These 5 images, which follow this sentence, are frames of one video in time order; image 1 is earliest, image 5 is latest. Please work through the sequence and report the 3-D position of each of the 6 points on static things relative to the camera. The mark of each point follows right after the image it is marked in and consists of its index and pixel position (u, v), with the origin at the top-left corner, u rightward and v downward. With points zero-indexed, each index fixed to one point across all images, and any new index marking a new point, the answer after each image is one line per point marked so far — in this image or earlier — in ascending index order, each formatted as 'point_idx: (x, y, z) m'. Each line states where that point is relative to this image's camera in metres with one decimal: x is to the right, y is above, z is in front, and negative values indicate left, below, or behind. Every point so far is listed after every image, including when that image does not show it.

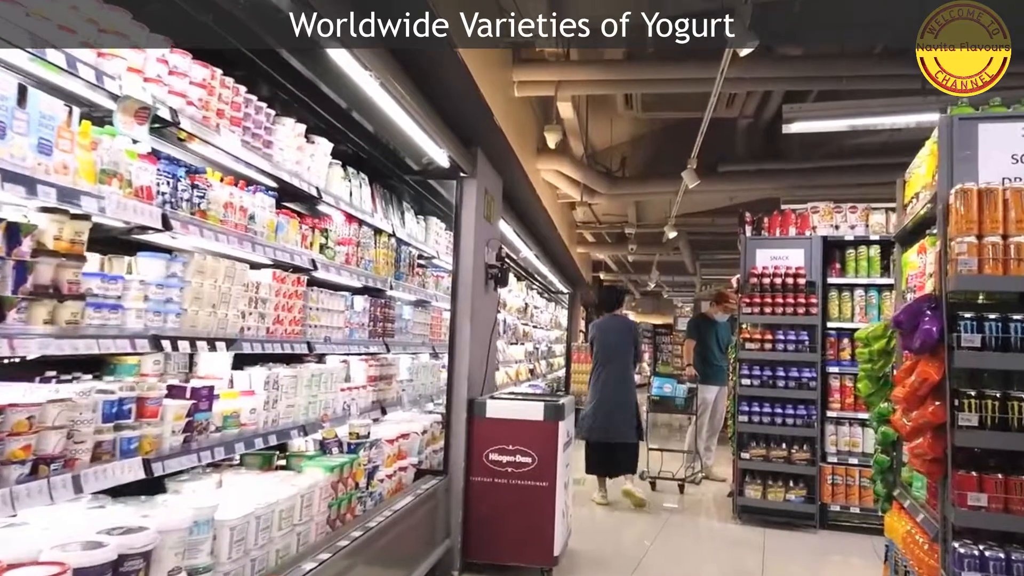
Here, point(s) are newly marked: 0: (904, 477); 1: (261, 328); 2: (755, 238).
0: (+1.5, -0.7, +2.9) m
1: (-0.7, -0.1, +2.3) m
2: (+1.5, +0.3, +4.8) m
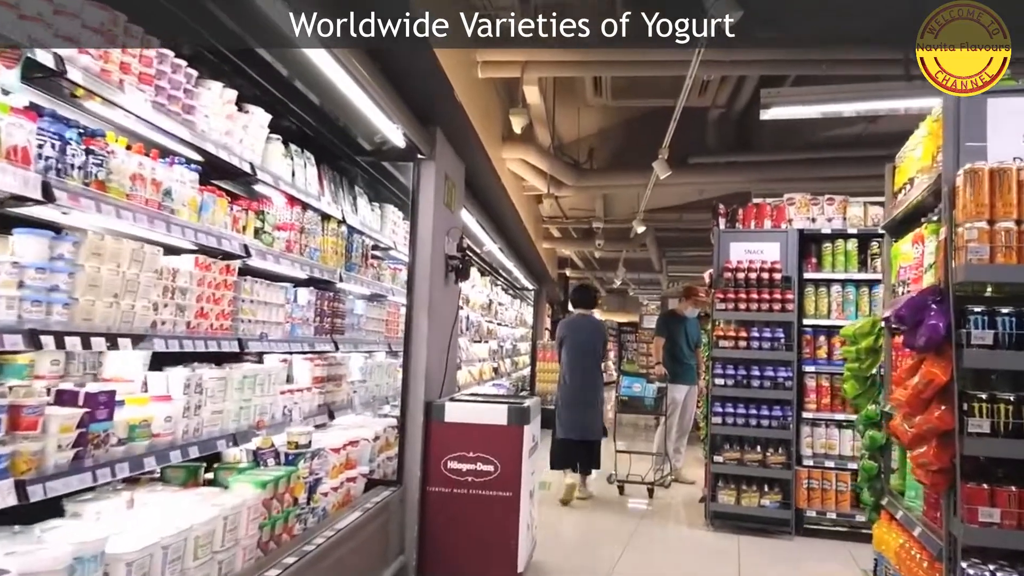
0: (+1.4, -0.7, +2.7) m
1: (-0.8, -0.1, +2.0) m
2: (+1.3, +0.3, +4.6) m
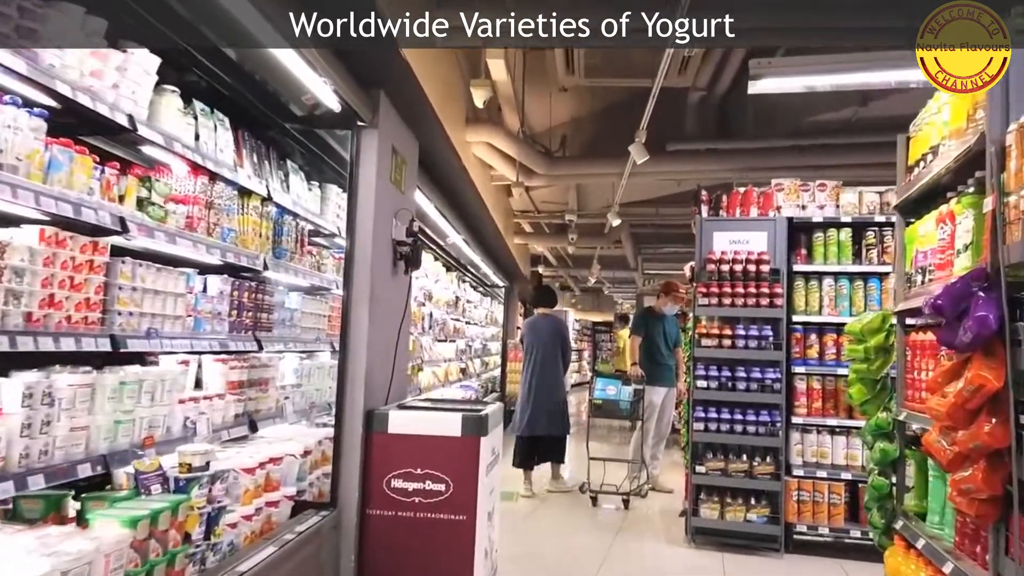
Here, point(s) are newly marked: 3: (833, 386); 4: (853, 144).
0: (+1.2, -0.7, +2.3) m
1: (-1.0, 0.0, +1.5) m
2: (+1.1, +0.4, +4.2) m
3: (+1.7, -0.5, +4.1) m
4: (+2.4, +1.0, +5.4) m
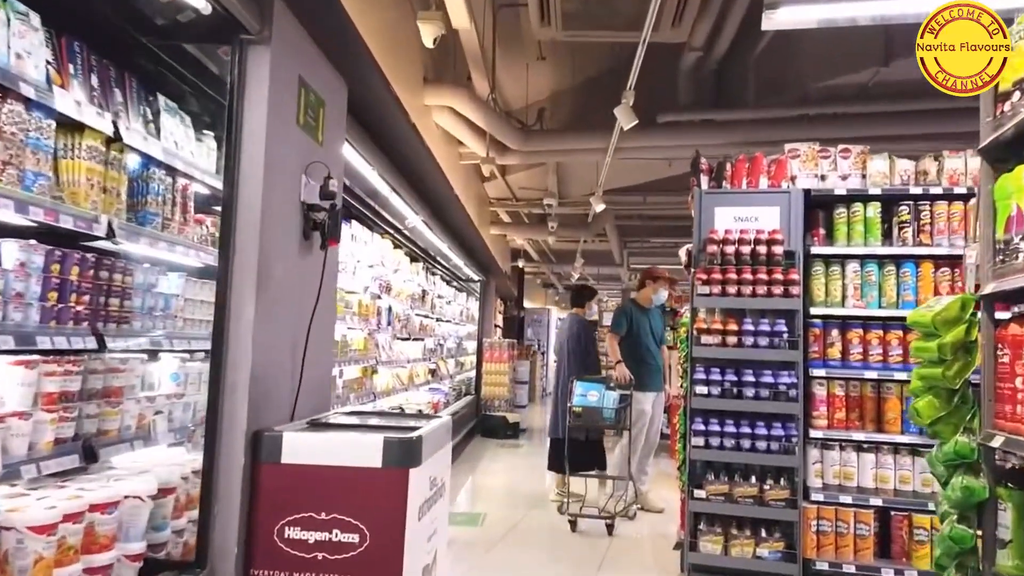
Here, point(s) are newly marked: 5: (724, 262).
0: (+1.1, -0.6, +1.6) m
1: (-1.1, 0.0, +0.7) m
2: (+0.9, +0.4, +3.5) m
3: (+1.5, -0.5, +3.4) m
4: (+2.2, +1.1, +4.8) m
5: (+0.9, +0.1, +3.4) m
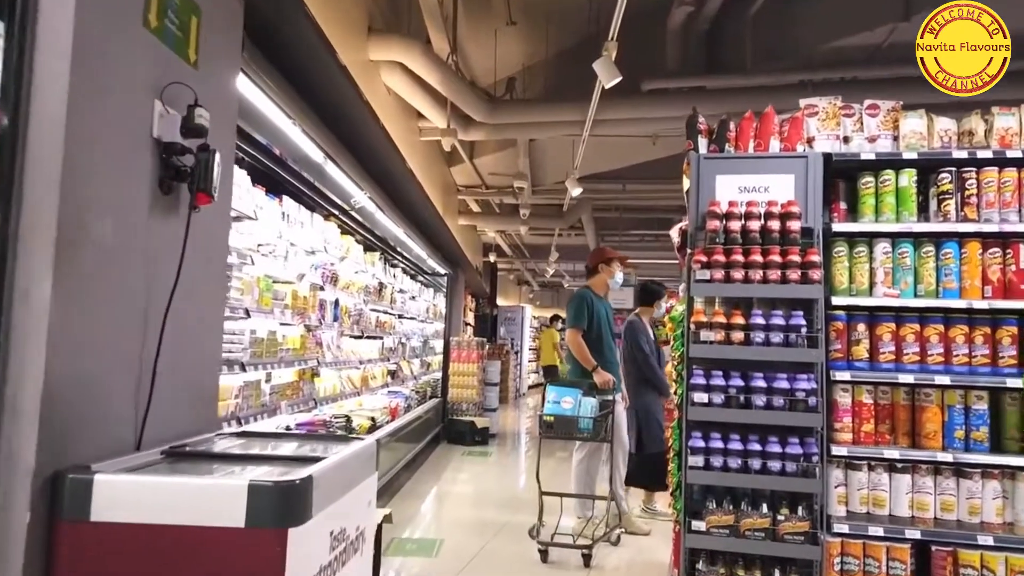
0: (+1.0, -0.5, +1.0) m
1: (-1.2, +0.1, +0.1) m
2: (+0.8, +0.5, +2.9) m
3: (+1.4, -0.4, +2.8) m
4: (+2.0, +1.1, +4.2) m
5: (+0.8, +0.2, +2.8) m
